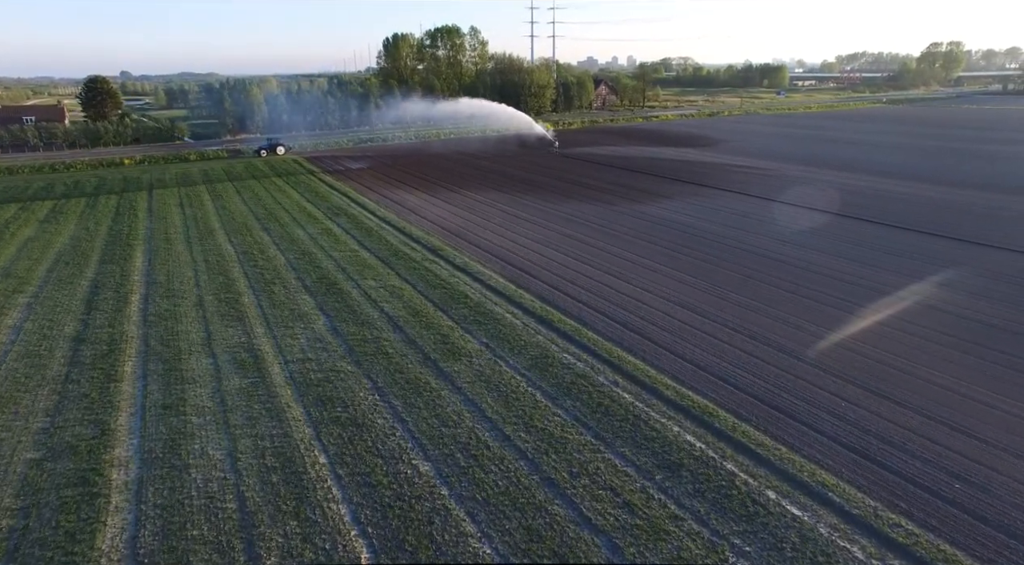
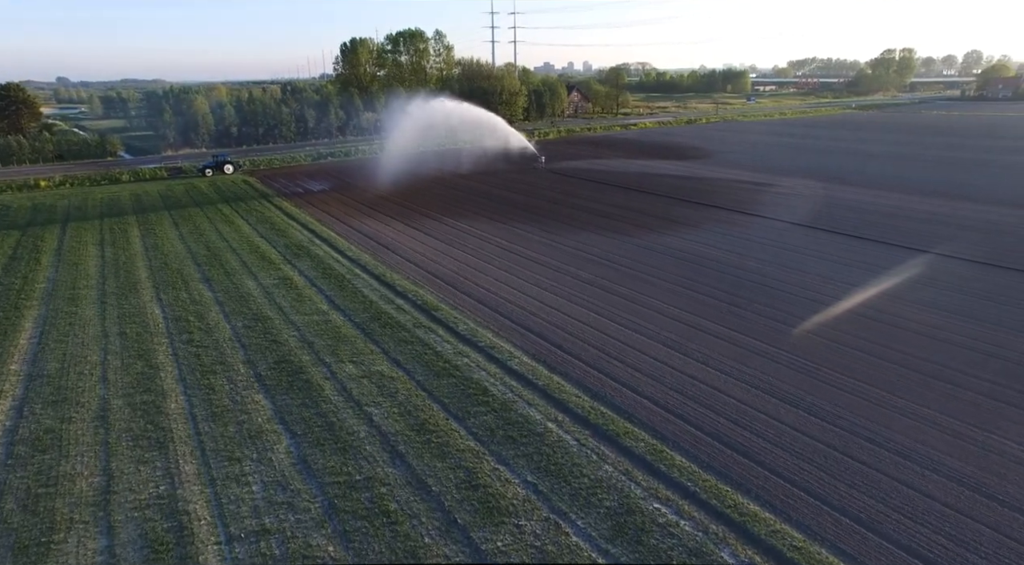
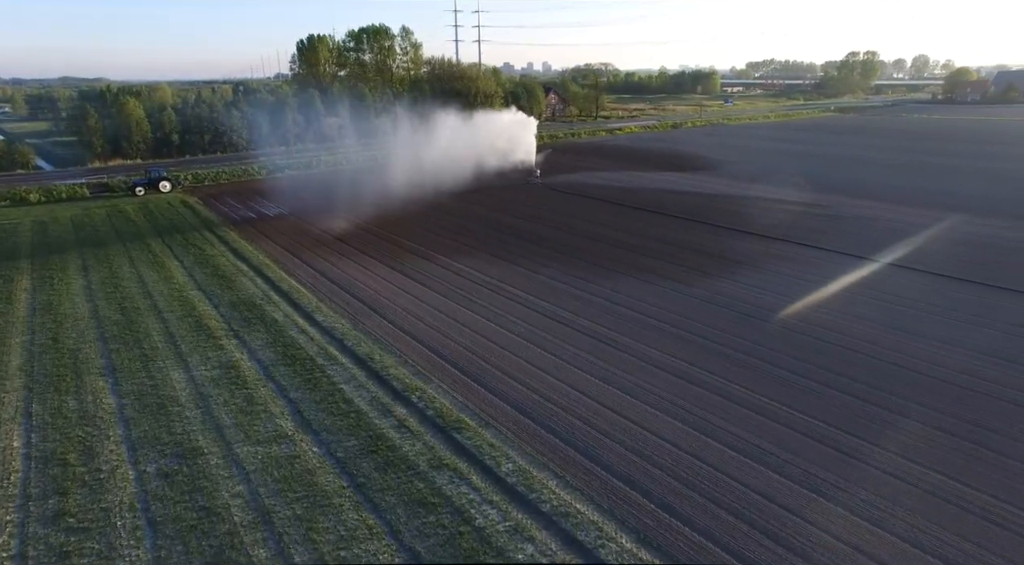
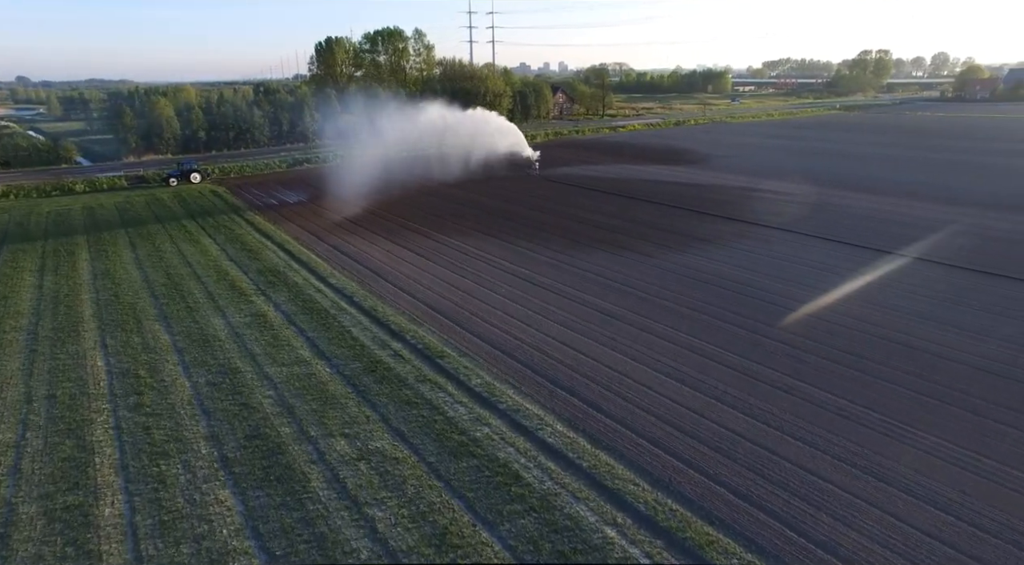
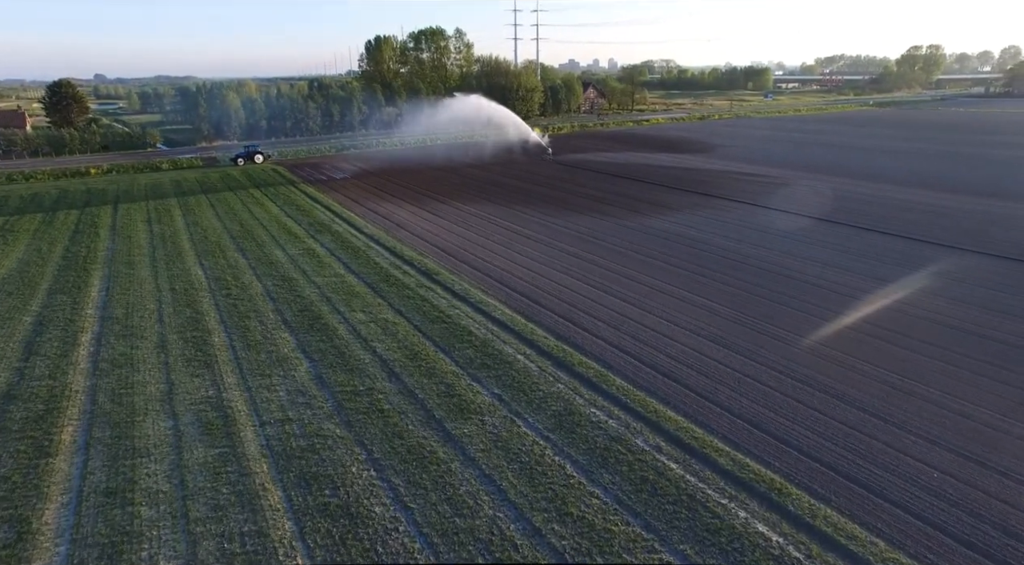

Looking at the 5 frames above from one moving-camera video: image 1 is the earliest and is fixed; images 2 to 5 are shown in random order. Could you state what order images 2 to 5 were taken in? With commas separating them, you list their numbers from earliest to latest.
5, 2, 4, 3
